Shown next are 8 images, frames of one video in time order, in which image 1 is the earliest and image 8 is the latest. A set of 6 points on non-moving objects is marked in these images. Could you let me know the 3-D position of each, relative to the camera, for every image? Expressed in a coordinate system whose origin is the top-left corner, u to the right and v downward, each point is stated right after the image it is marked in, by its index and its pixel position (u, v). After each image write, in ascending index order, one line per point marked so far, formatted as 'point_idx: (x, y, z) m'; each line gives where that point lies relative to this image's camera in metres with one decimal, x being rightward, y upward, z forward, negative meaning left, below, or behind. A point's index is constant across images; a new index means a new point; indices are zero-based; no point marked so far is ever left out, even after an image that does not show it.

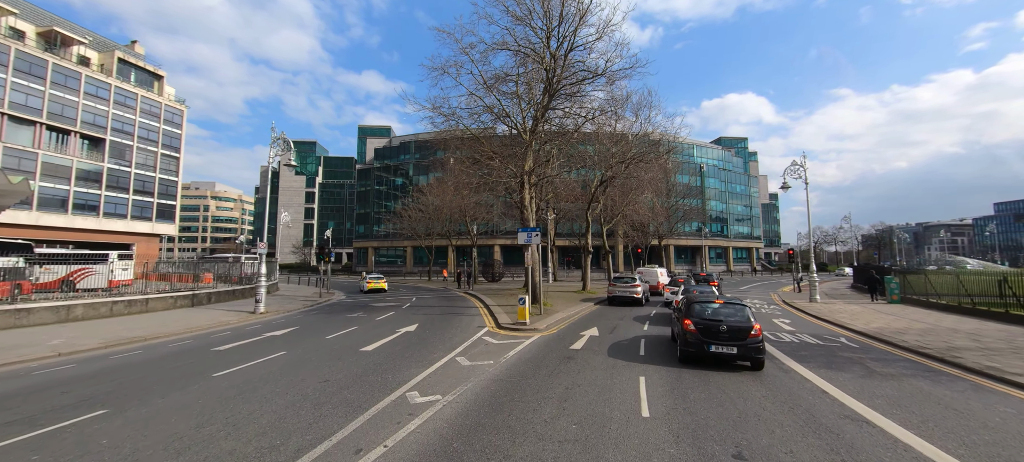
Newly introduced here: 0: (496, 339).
0: (-0.4, -2.9, +10.2) m
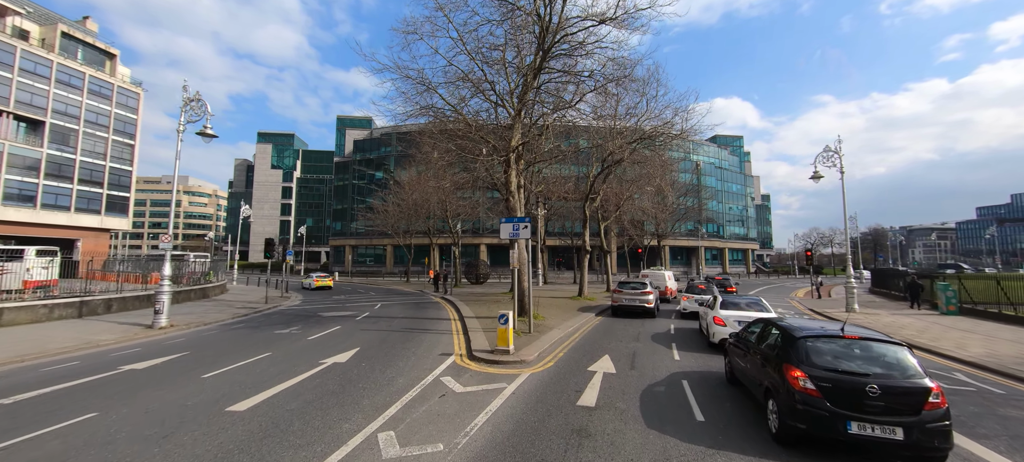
0: (-0.9, -2.6, +6.7) m
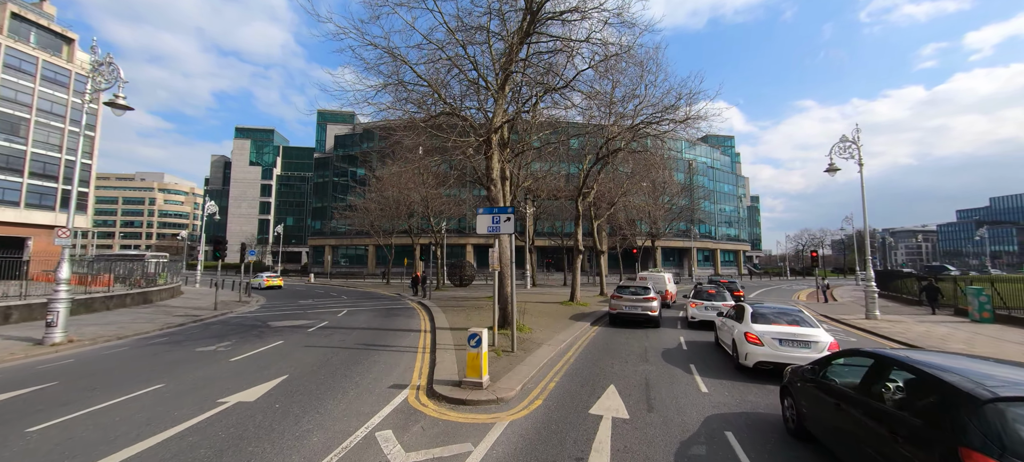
0: (-1.2, -2.4, +4.5) m
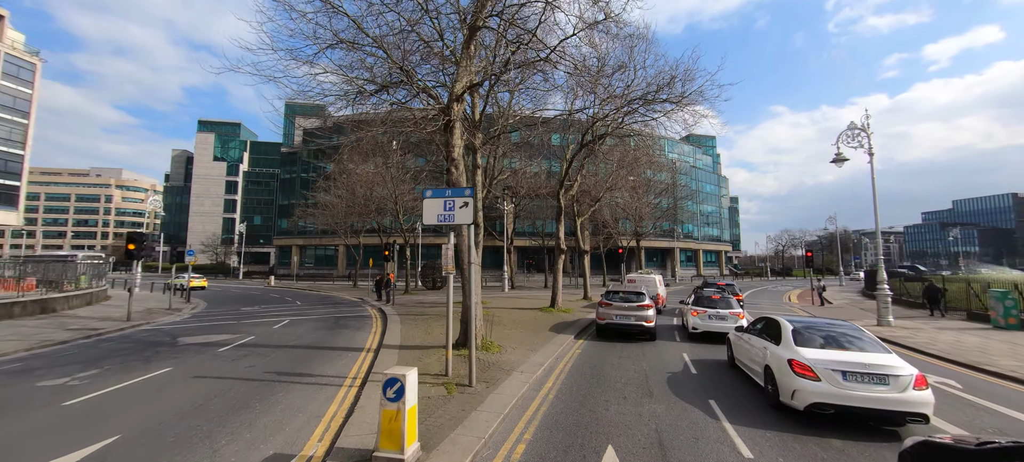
0: (-1.7, -2.2, +2.3) m
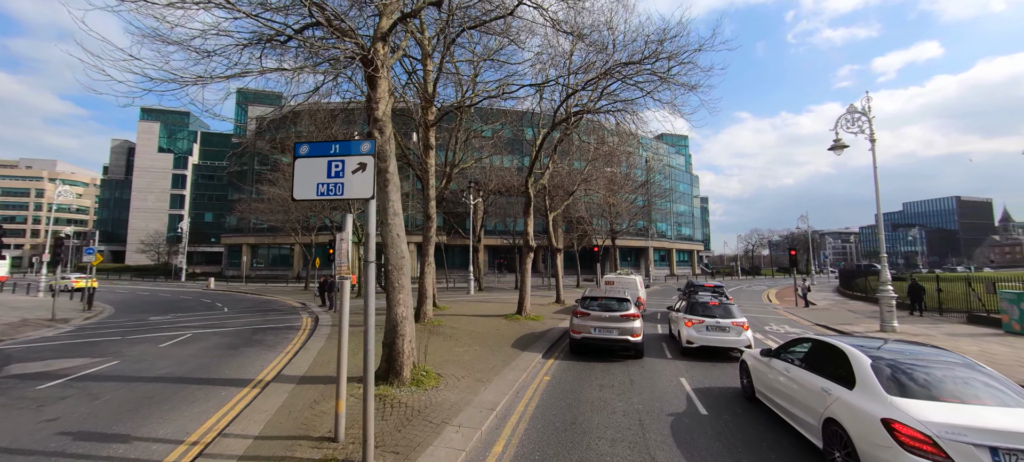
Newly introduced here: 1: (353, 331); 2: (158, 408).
0: (-2.2, -2.0, -0.2) m
1: (-4.7, -2.9, +11.3) m
2: (-5.2, -2.5, +5.8) m
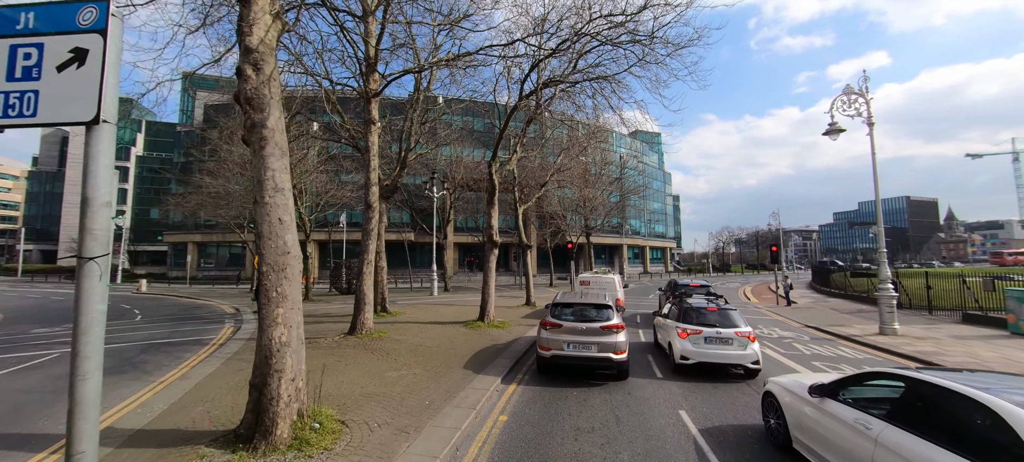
0: (-2.5, -1.9, -2.2) m
1: (-5.7, -2.7, +9.1) m
2: (-5.8, -2.4, +3.5) m
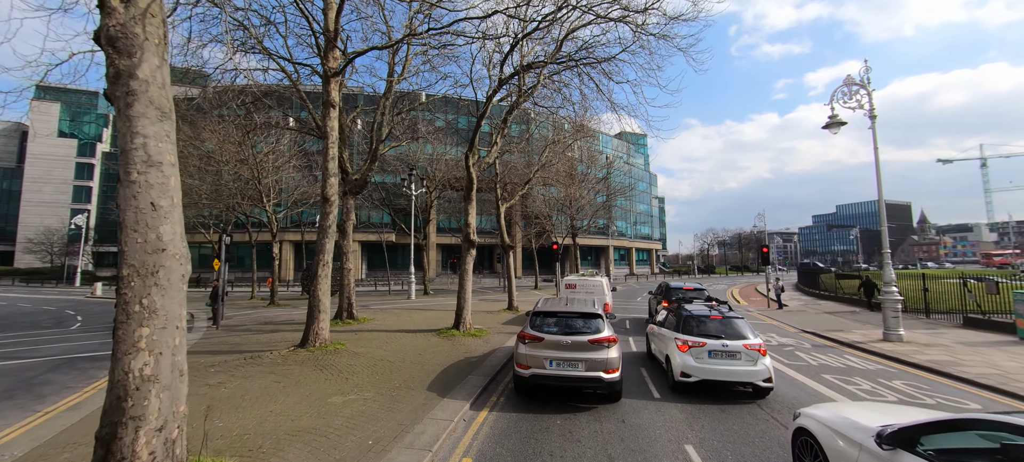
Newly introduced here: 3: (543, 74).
0: (-2.6, -1.7, -3.4) m
1: (-6.2, -2.6, +7.8) m
2: (-6.1, -2.3, +2.2) m
3: (+0.9, +4.7, +11.7) m
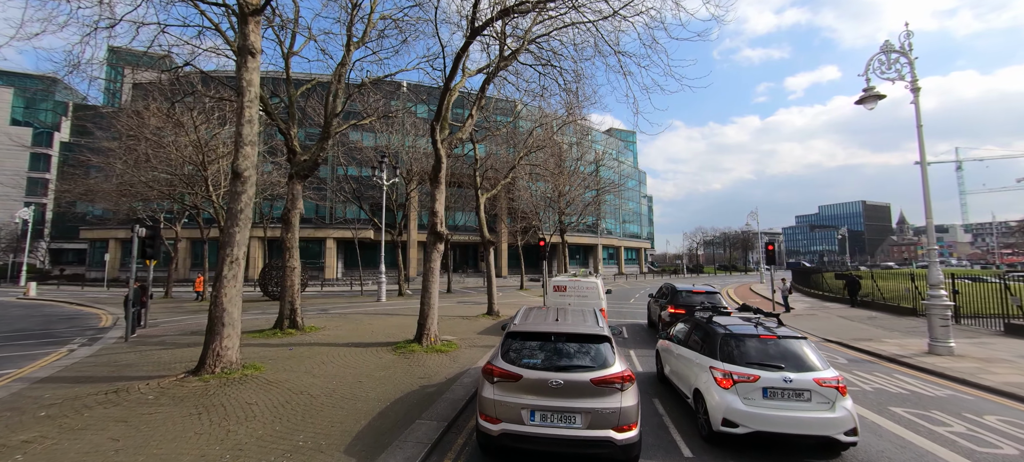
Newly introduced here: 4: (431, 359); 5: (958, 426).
0: (-2.7, -1.5, -5.5) m
1: (-6.6, -2.4, +5.6) m
2: (-6.4, -2.0, 0.0) m
3: (+0.4, +4.9, +9.7) m
4: (-1.6, -2.6, +7.8) m
5: (+6.0, -2.6, +5.2) m
